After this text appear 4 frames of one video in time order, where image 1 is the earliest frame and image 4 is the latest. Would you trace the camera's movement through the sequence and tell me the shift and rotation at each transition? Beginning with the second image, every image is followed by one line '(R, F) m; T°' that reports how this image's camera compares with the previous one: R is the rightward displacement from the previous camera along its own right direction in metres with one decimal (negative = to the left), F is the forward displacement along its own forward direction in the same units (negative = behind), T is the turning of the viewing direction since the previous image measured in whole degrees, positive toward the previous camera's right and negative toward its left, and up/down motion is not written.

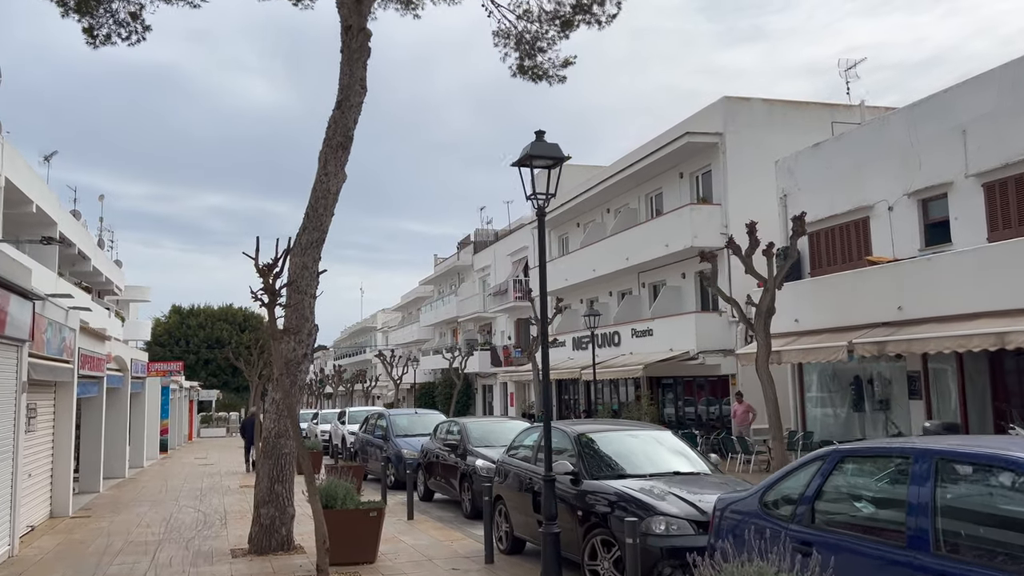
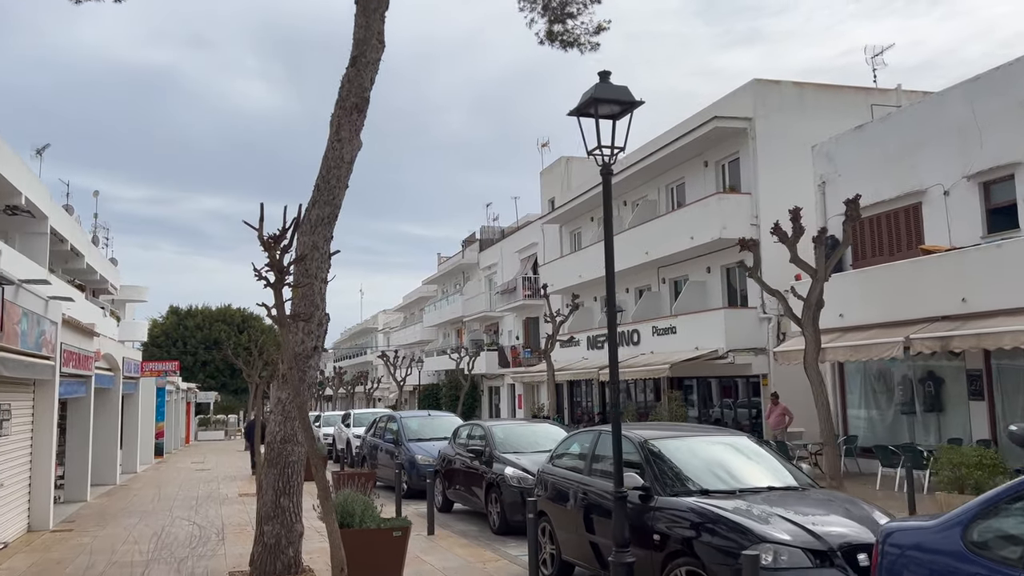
(-0.5, +1.3) m; 0°
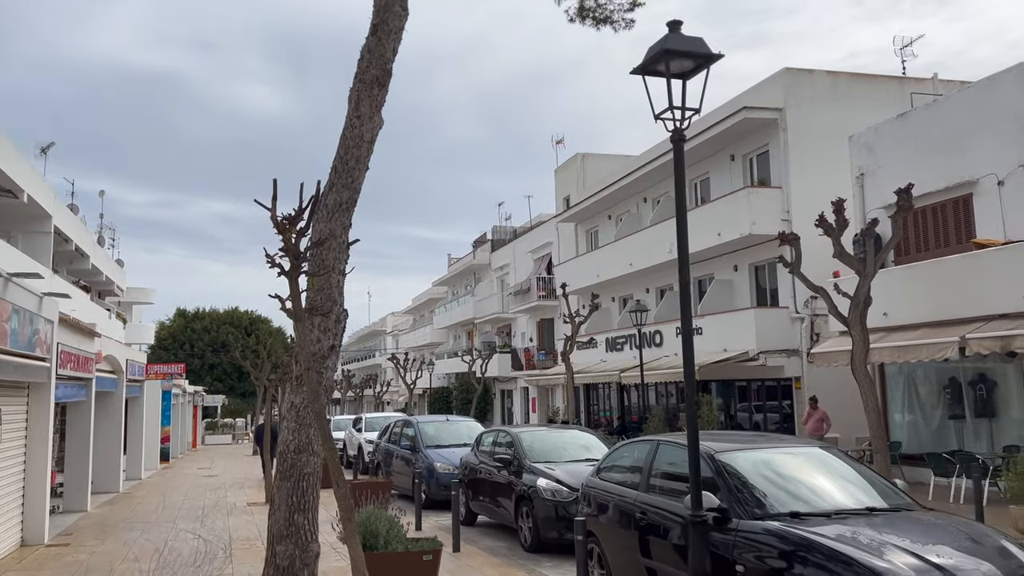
(-0.3, +0.9) m; 0°
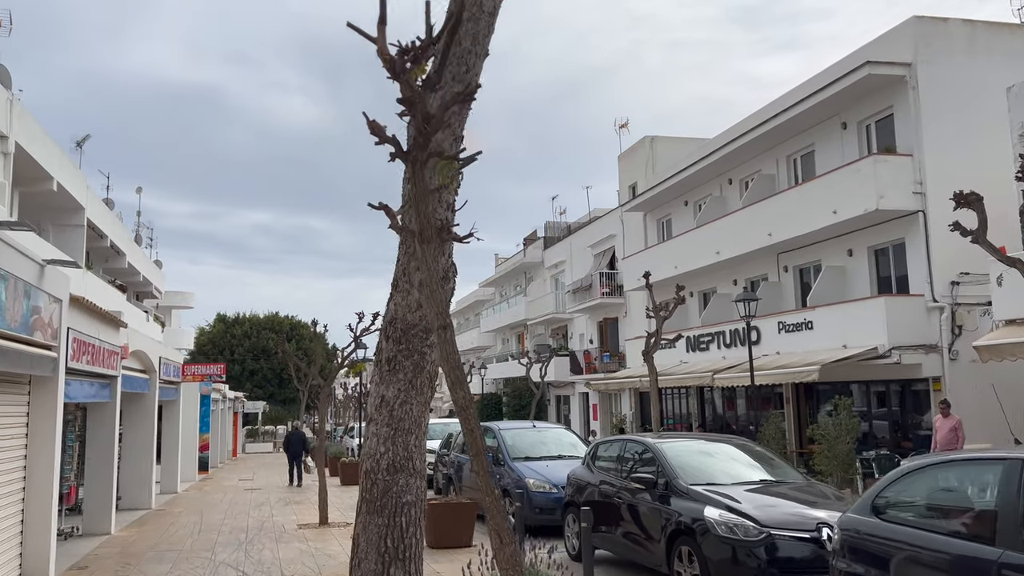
(-1.1, +2.6) m; -3°
